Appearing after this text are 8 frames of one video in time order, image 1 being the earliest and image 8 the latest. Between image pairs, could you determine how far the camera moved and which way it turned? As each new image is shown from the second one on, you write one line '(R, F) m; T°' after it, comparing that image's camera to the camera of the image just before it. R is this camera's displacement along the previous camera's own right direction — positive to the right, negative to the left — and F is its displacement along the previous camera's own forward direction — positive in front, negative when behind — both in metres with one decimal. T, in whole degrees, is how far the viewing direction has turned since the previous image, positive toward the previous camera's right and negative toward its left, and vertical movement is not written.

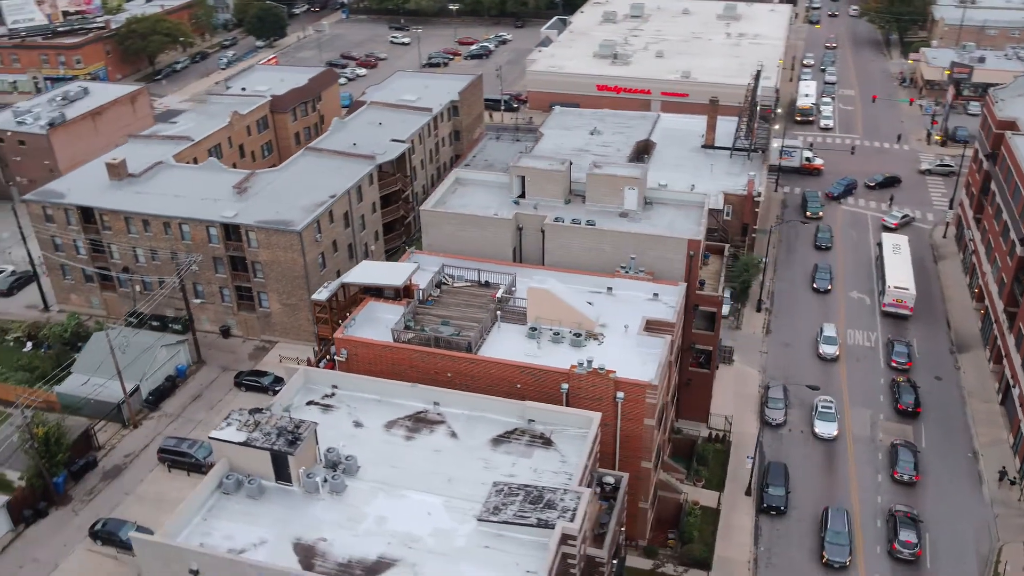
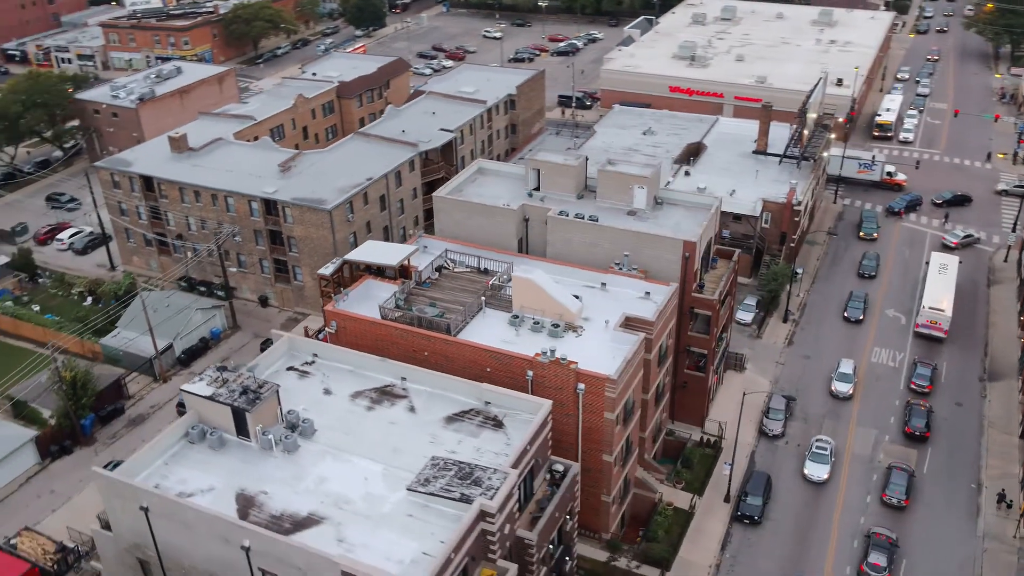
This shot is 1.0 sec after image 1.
(+6.5, -0.7) m; -7°
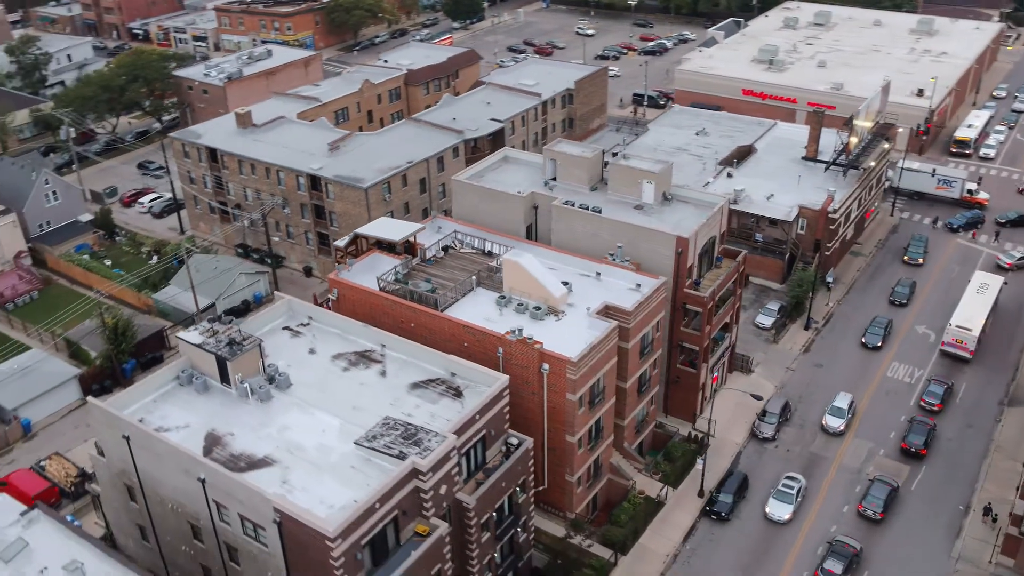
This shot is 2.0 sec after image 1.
(+6.6, -1.4) m; -8°
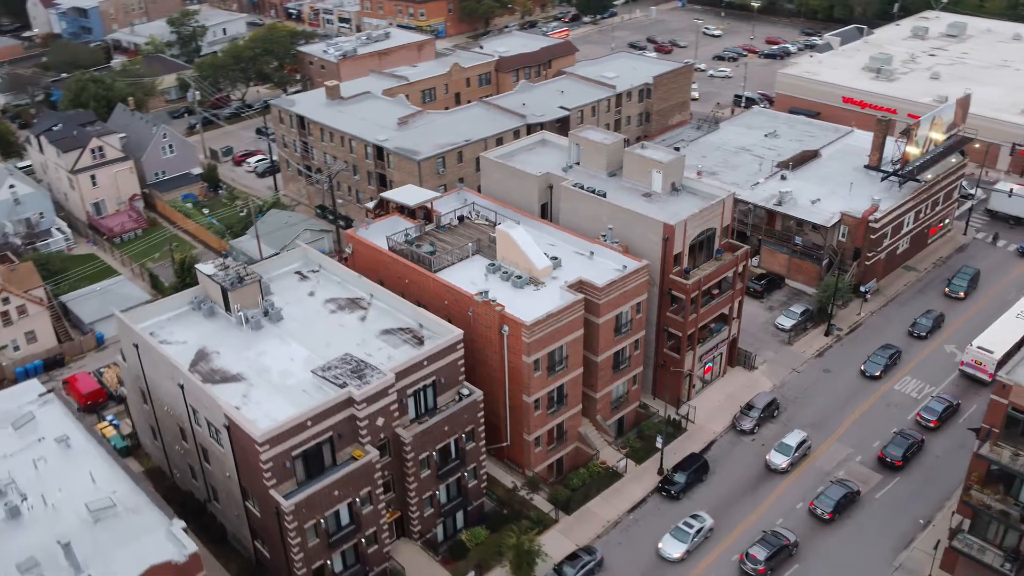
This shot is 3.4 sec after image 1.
(+9.6, -2.5) m; -10°
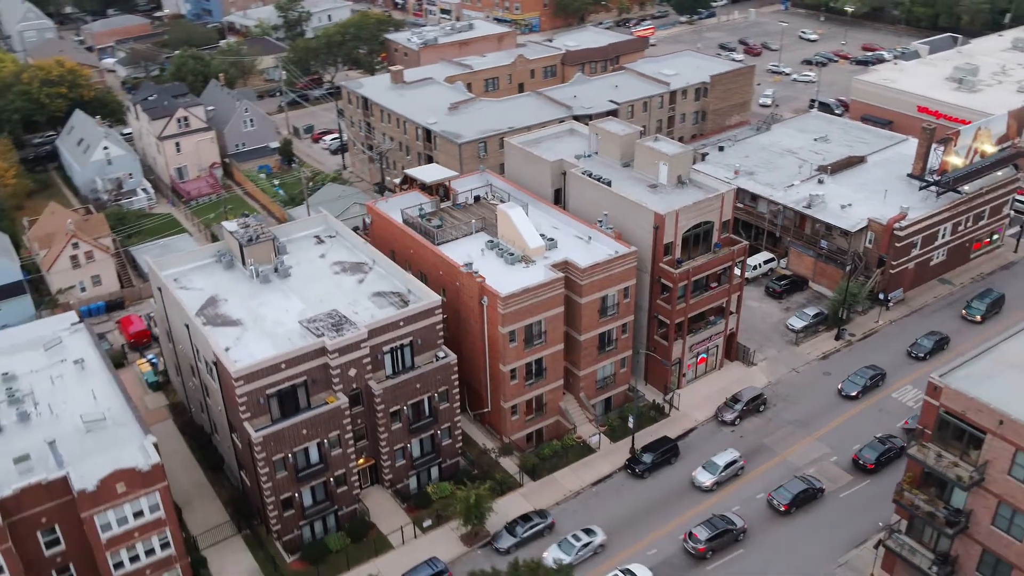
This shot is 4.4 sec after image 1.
(+7.4, -2.3) m; -8°
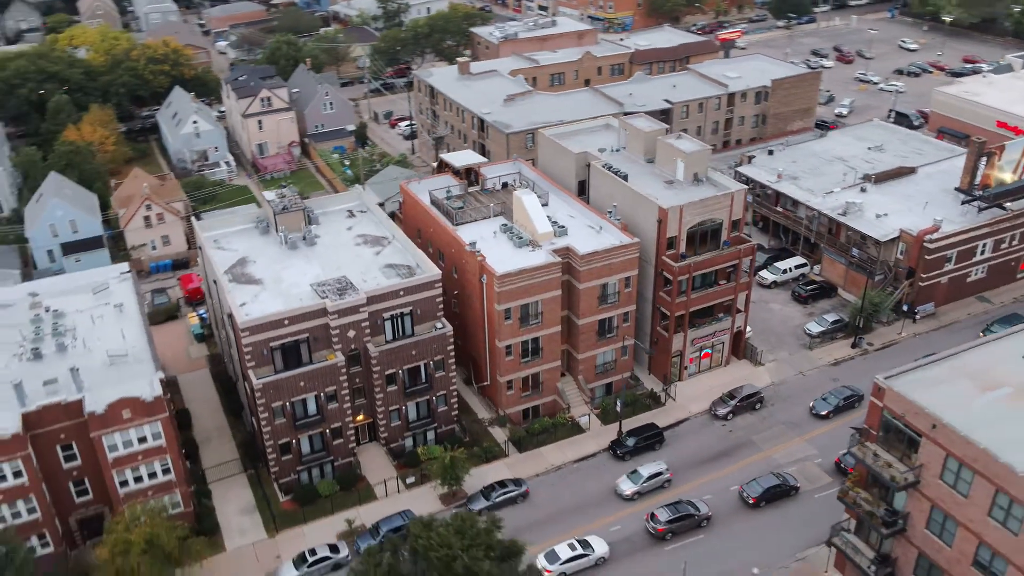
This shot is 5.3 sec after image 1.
(+6.6, -2.3) m; -7°
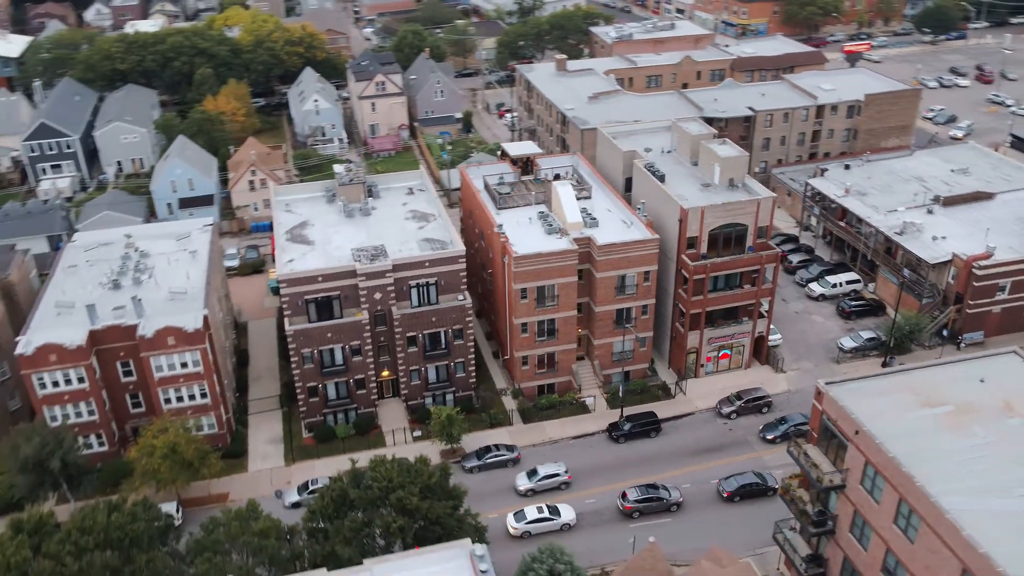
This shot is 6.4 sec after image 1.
(+8.5, -3.1) m; -10°
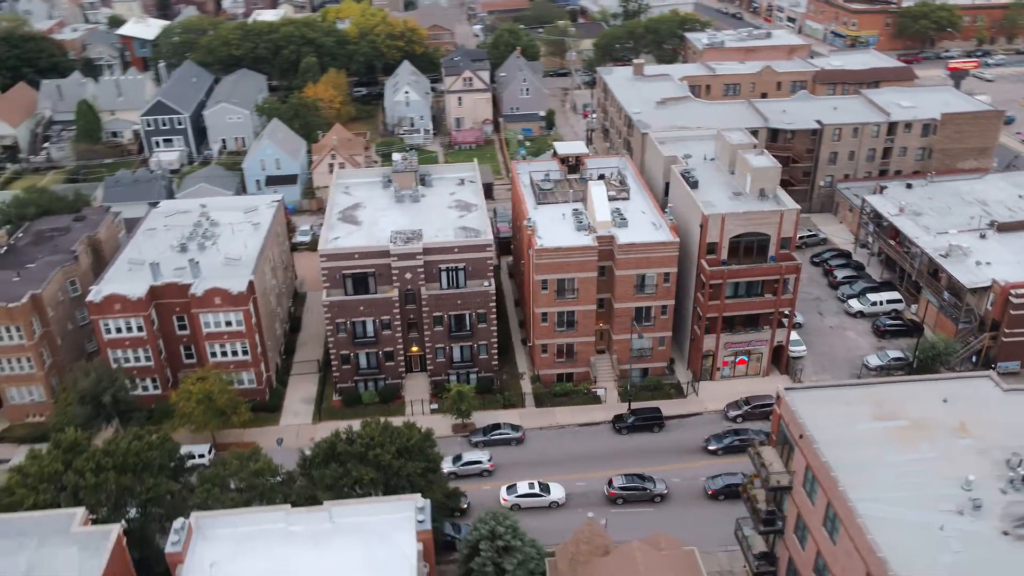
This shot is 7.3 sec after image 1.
(+6.5, -2.7) m; -8°
